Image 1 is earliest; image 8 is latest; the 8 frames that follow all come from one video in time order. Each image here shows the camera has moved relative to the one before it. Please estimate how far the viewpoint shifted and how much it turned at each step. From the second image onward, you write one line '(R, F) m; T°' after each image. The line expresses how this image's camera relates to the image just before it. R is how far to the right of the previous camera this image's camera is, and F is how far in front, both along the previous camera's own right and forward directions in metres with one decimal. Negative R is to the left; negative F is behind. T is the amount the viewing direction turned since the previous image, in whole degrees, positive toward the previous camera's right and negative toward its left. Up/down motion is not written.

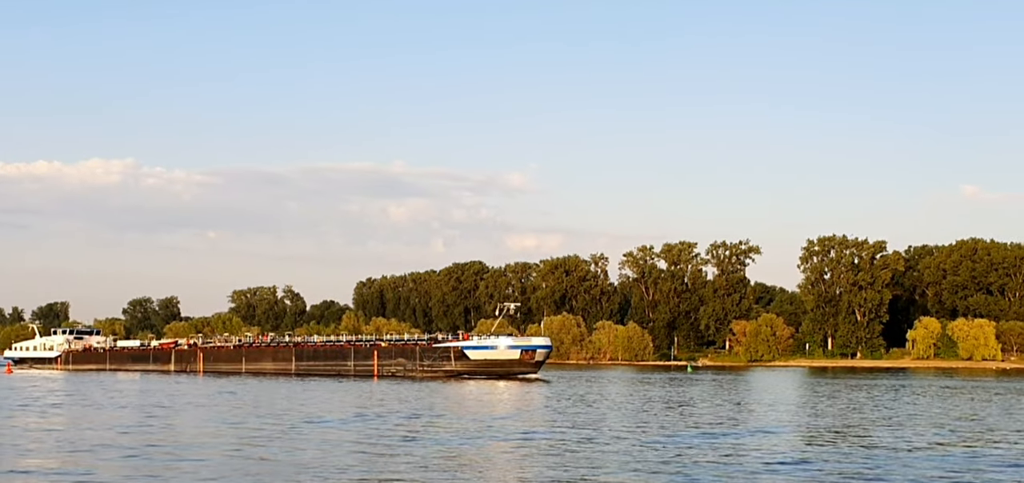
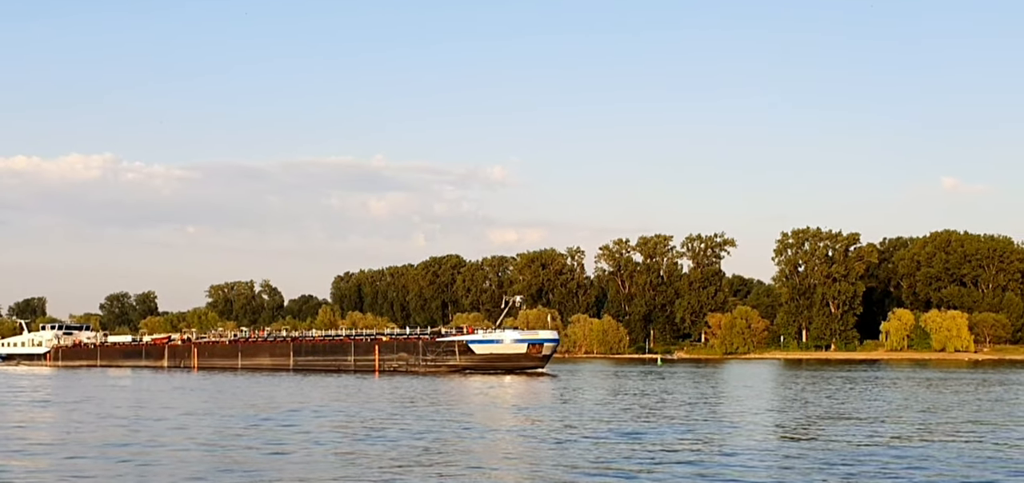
(+0.6, +0.1) m; +1°
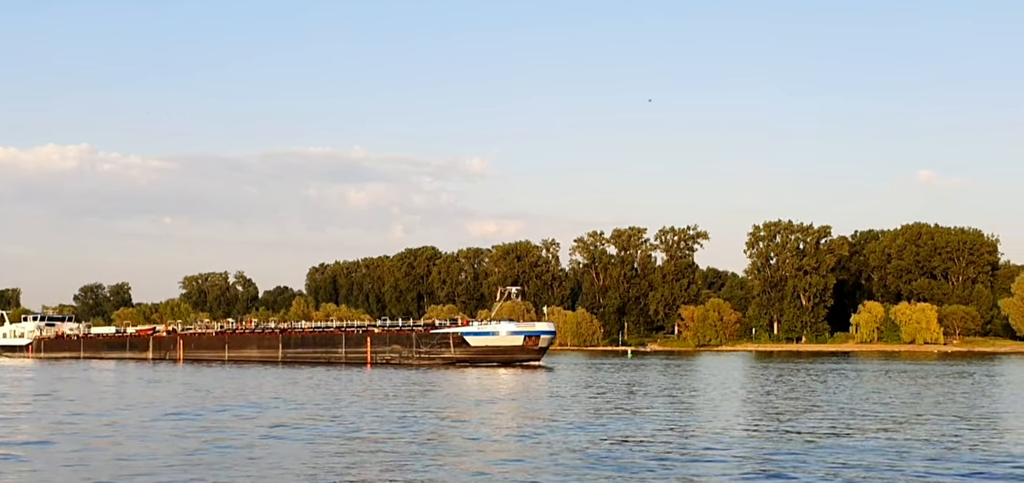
(+0.5, -0.1) m; +1°
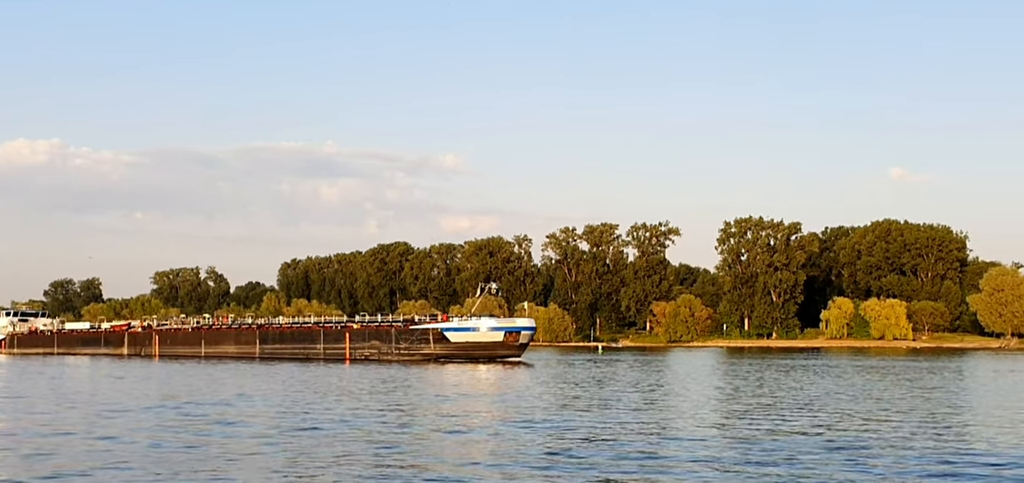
(+0.2, 0.0) m; +1°
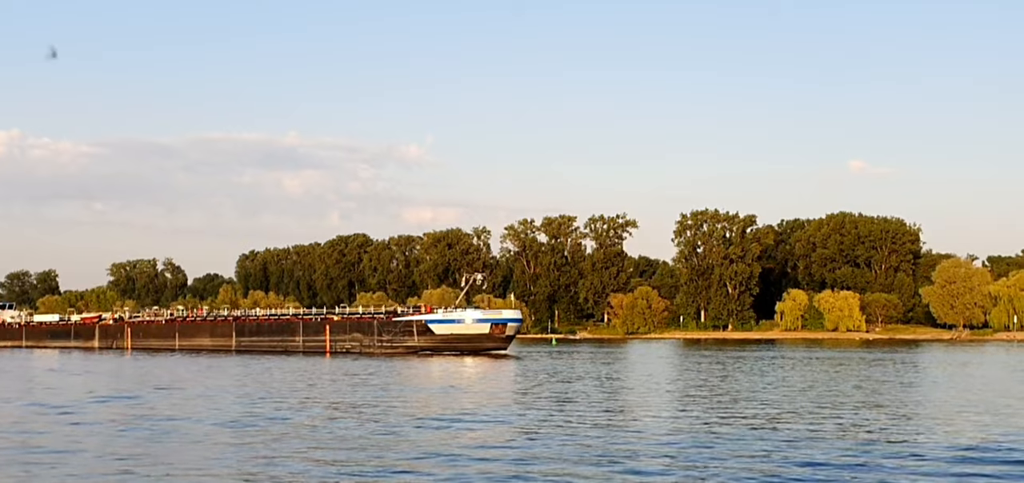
(+0.5, 0.0) m; +1°
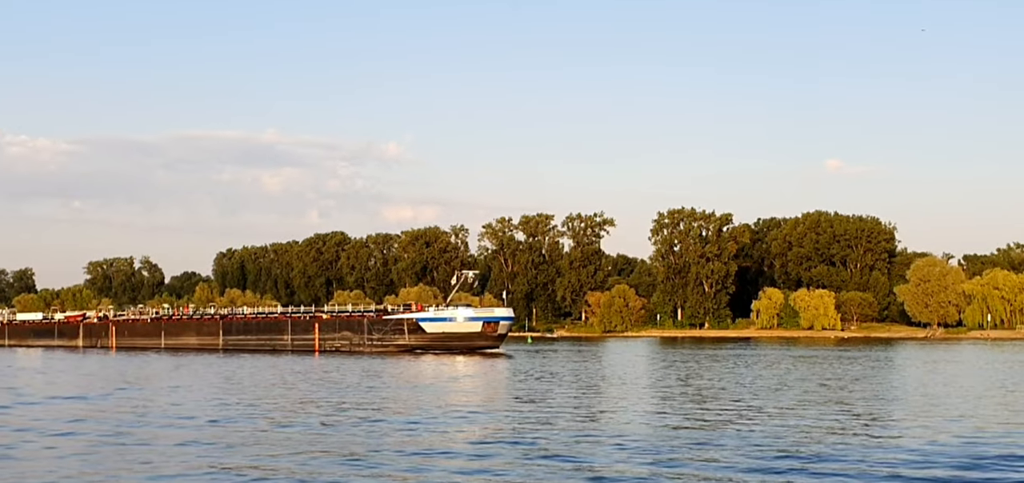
(+0.2, -0.1) m; +1°
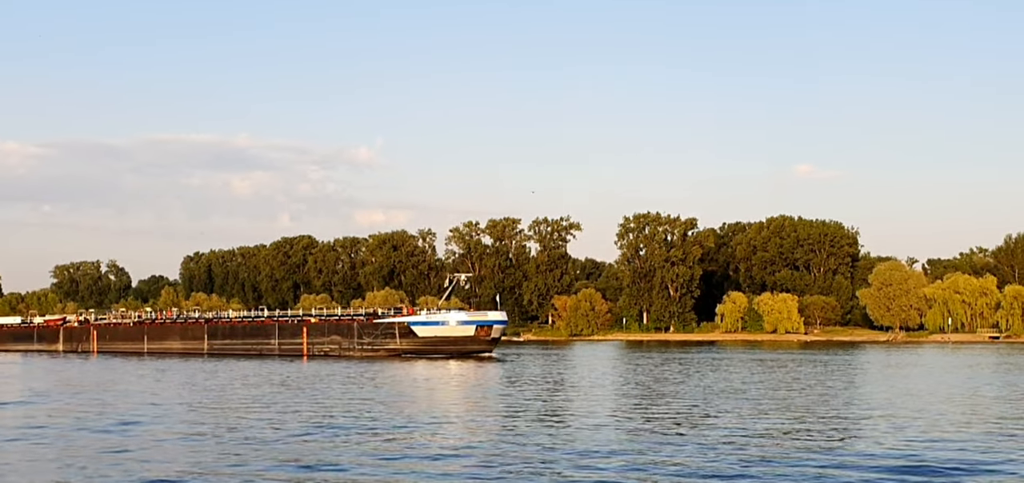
(+0.5, -0.2) m; +1°
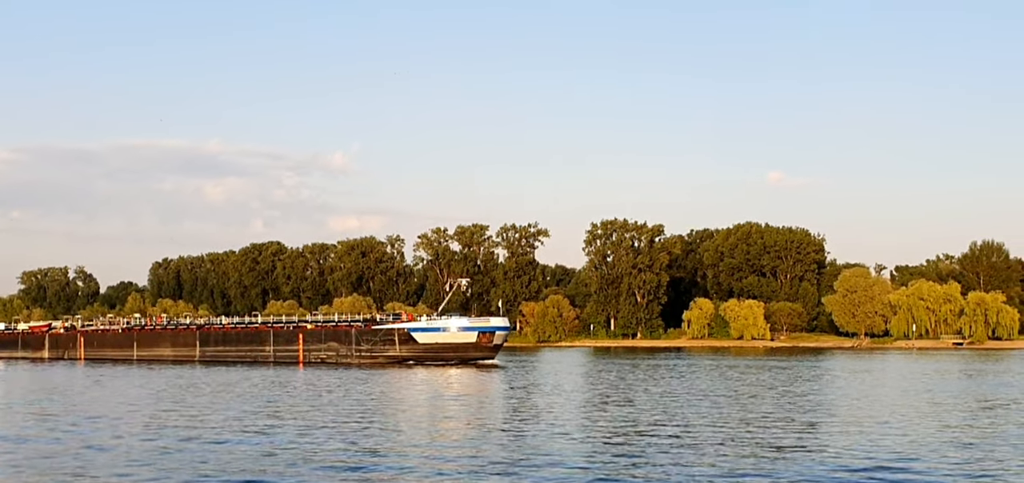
(+0.6, 0.0) m; +1°
